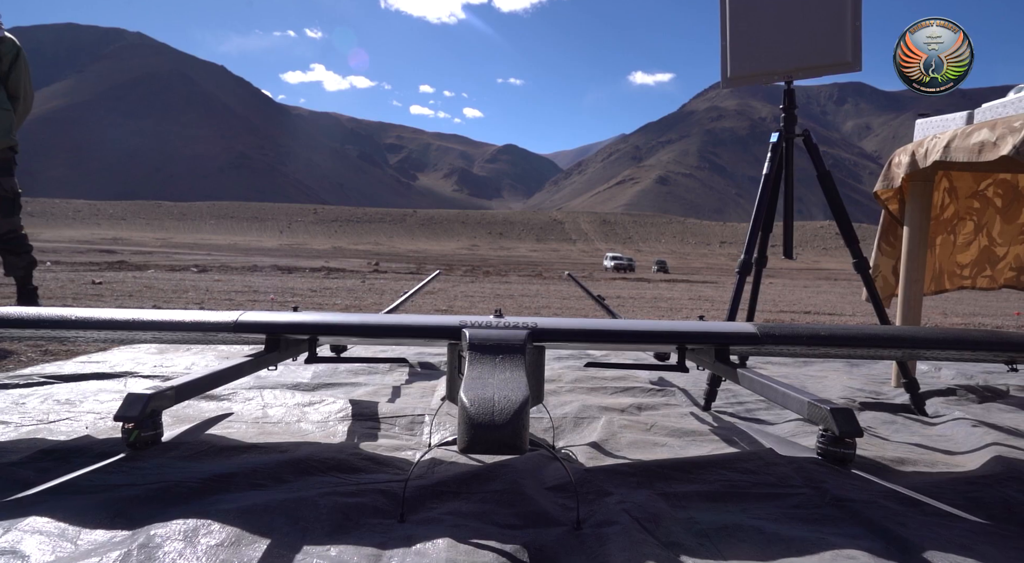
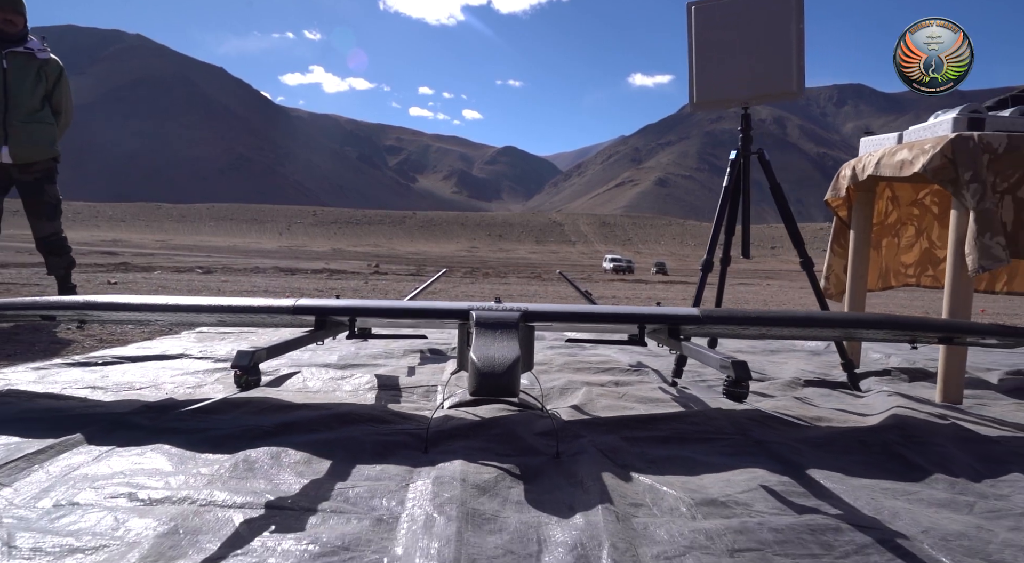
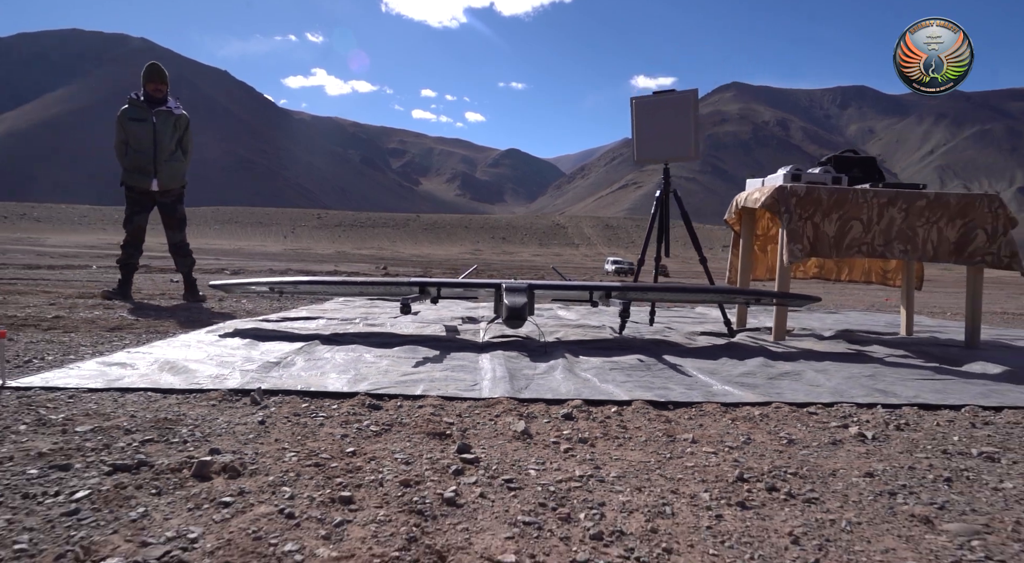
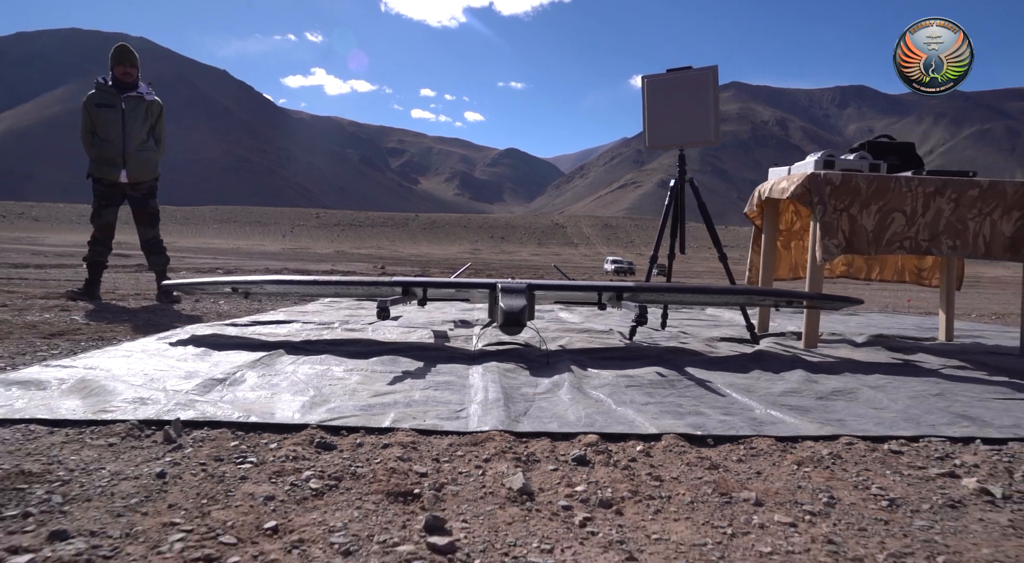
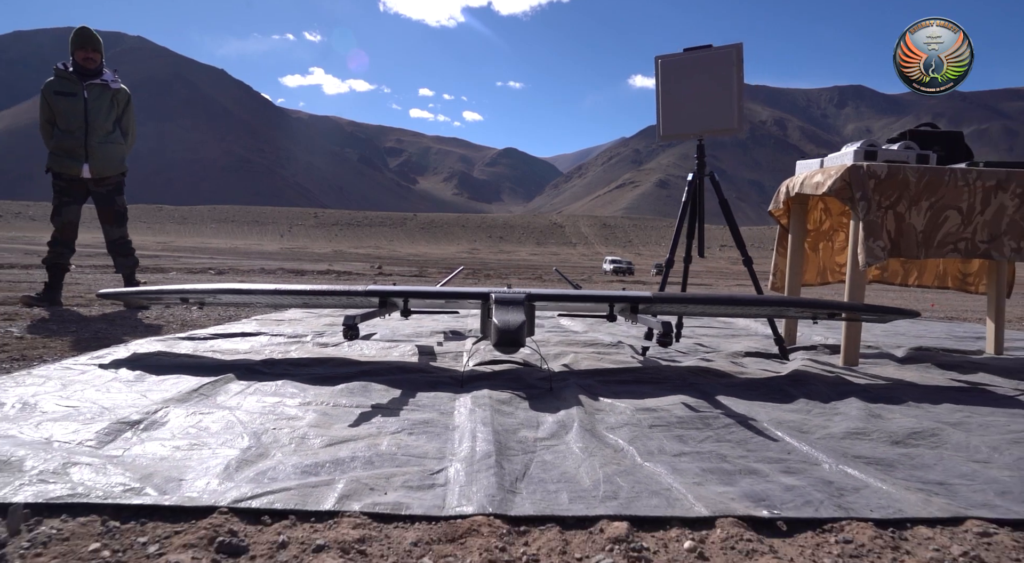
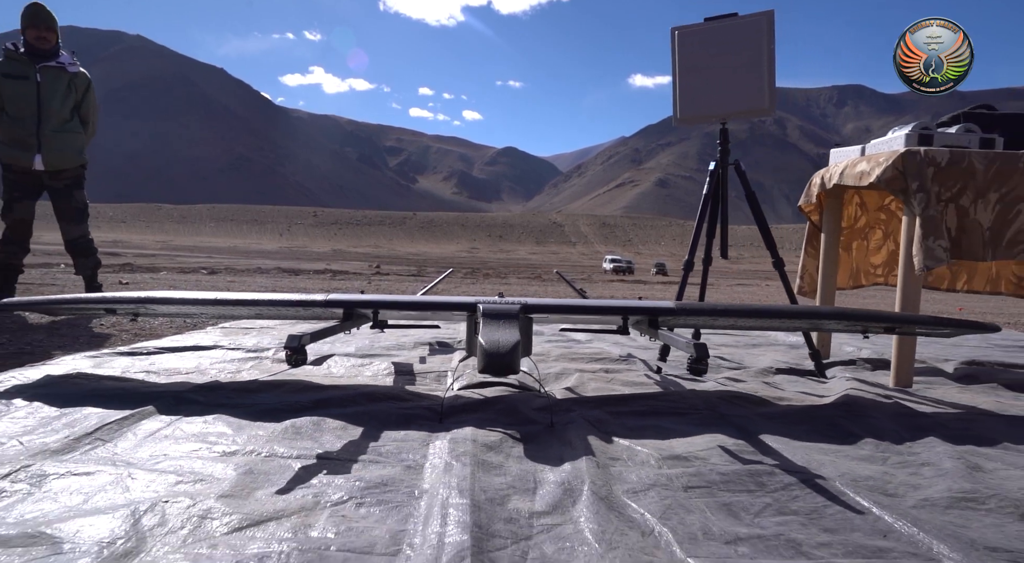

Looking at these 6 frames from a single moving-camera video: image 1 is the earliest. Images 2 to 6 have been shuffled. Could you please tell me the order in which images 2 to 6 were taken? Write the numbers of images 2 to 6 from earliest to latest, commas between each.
2, 6, 5, 4, 3
